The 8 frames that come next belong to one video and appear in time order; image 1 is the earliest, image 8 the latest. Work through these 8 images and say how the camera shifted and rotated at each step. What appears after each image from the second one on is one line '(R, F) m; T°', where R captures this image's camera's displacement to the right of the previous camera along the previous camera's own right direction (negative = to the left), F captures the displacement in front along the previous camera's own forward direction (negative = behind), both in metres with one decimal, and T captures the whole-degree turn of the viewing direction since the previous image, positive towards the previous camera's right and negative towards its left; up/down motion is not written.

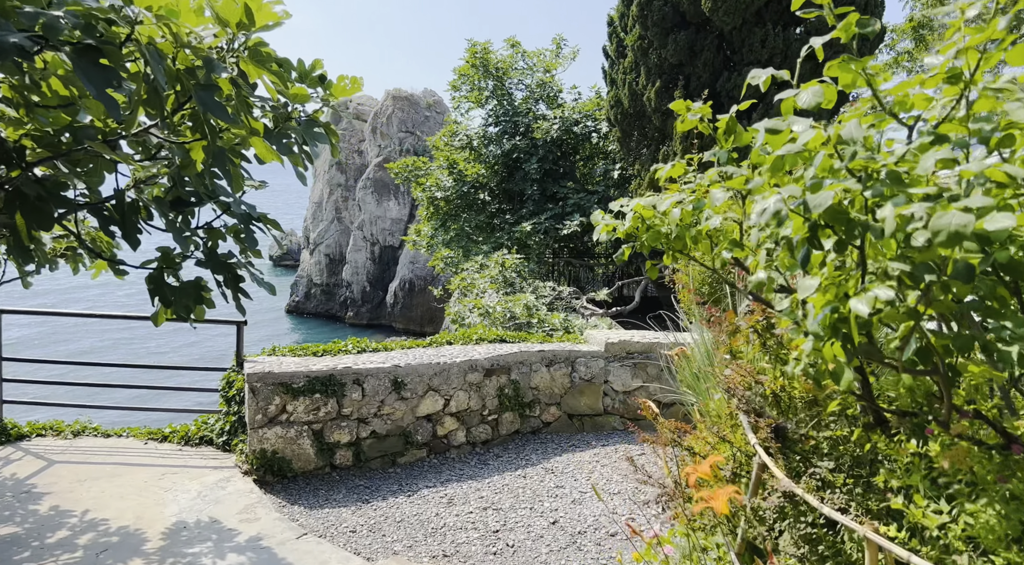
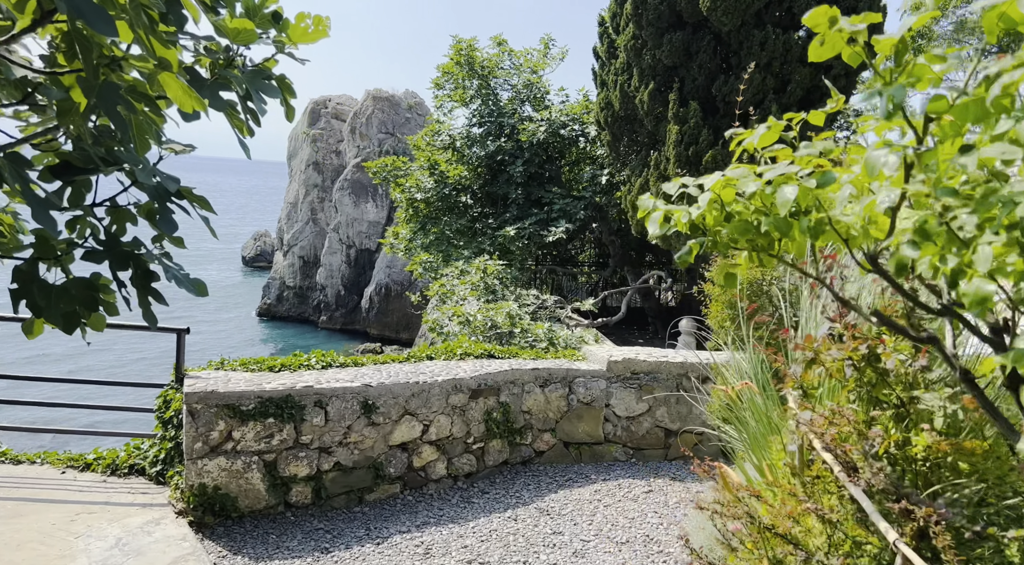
(-0.1, +0.5) m; +2°
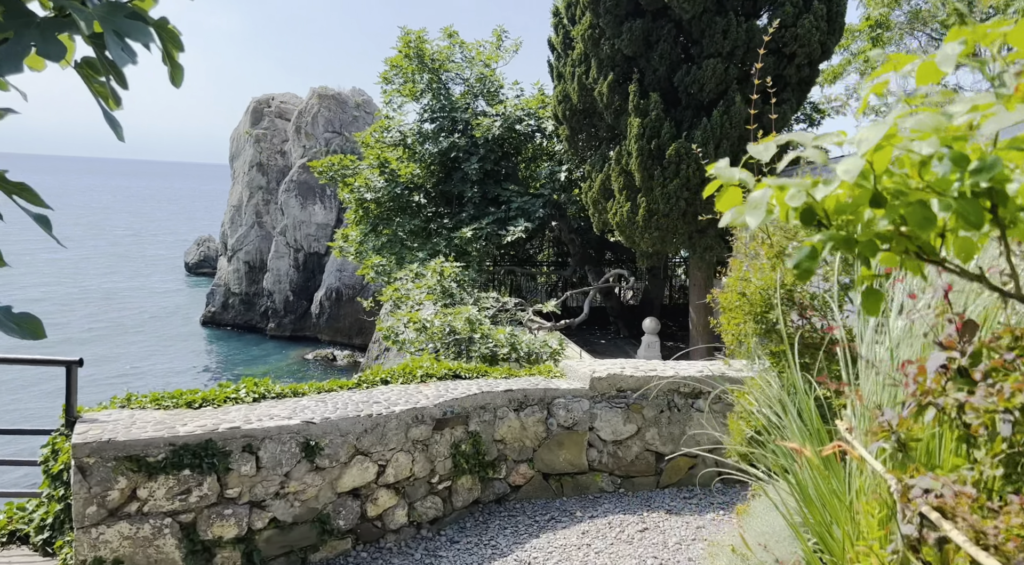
(-0.1, +0.5) m; +4°
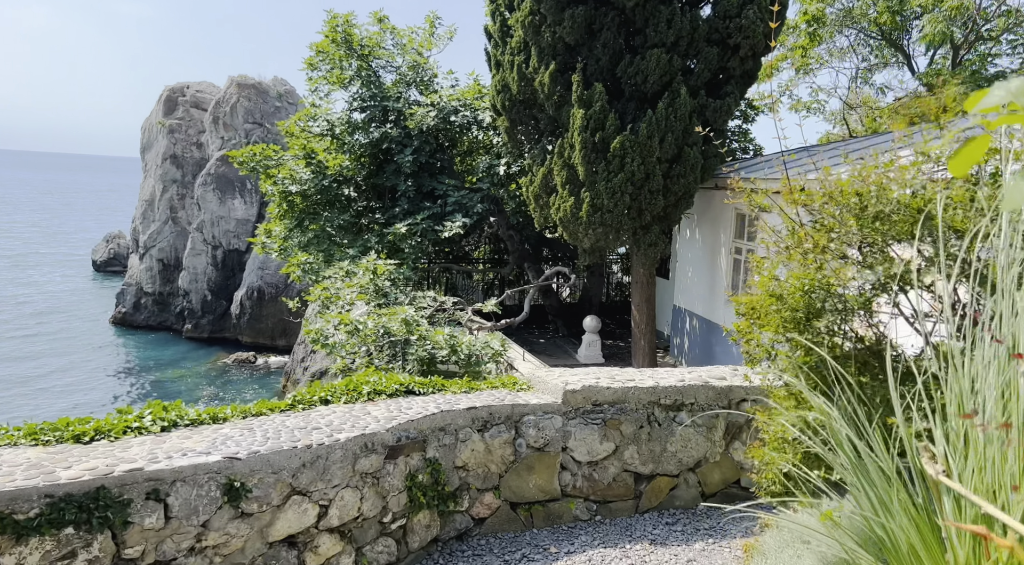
(-0.1, +0.4) m; +6°
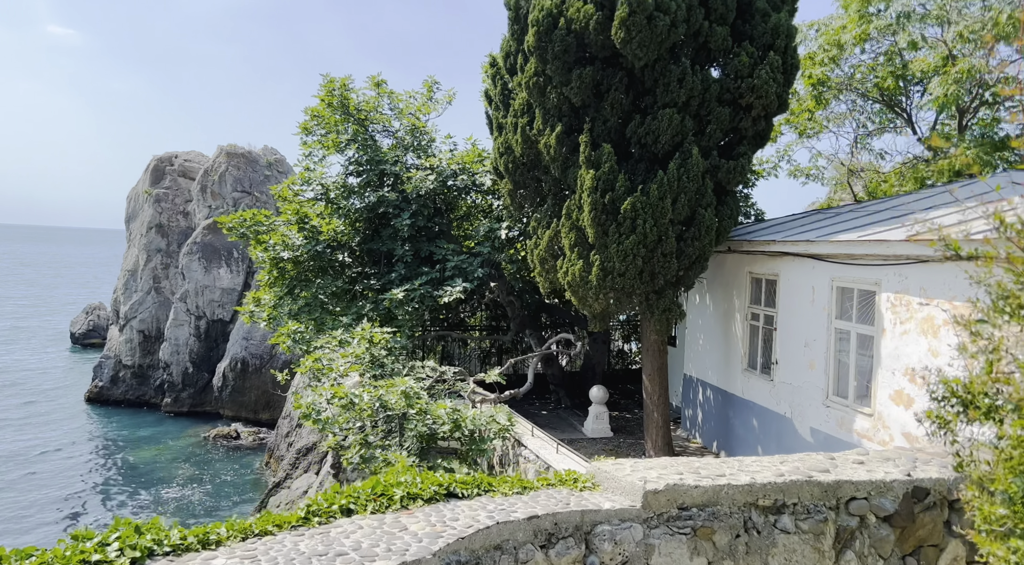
(-0.2, +0.5) m; +1°
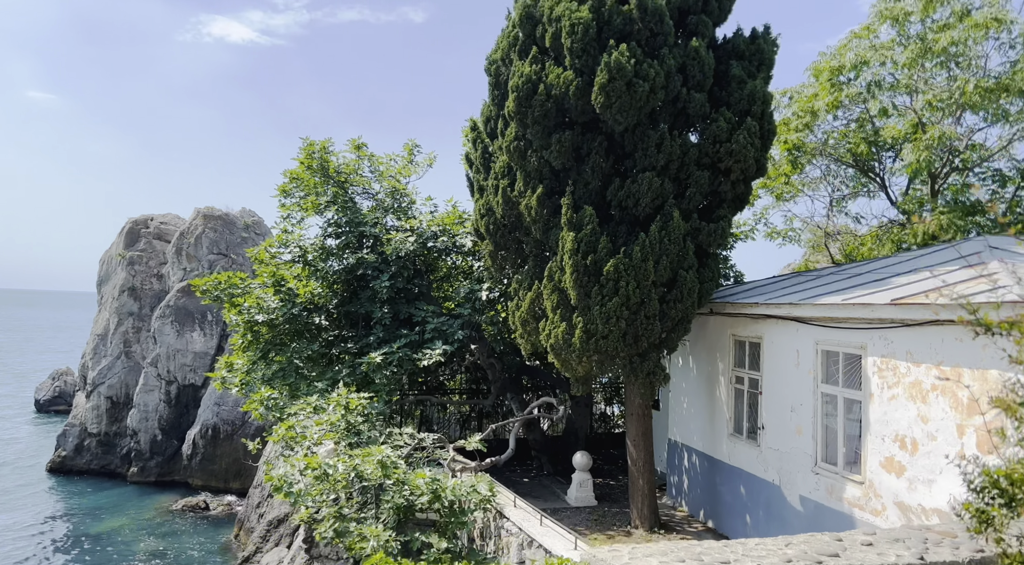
(0.0, +0.1) m; +2°
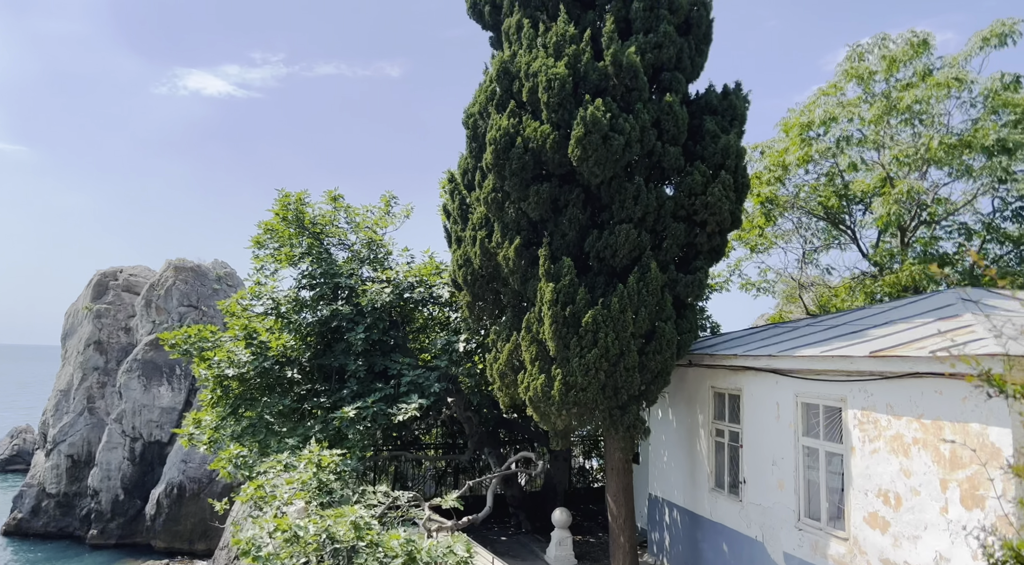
(0.0, +0.1) m; +2°
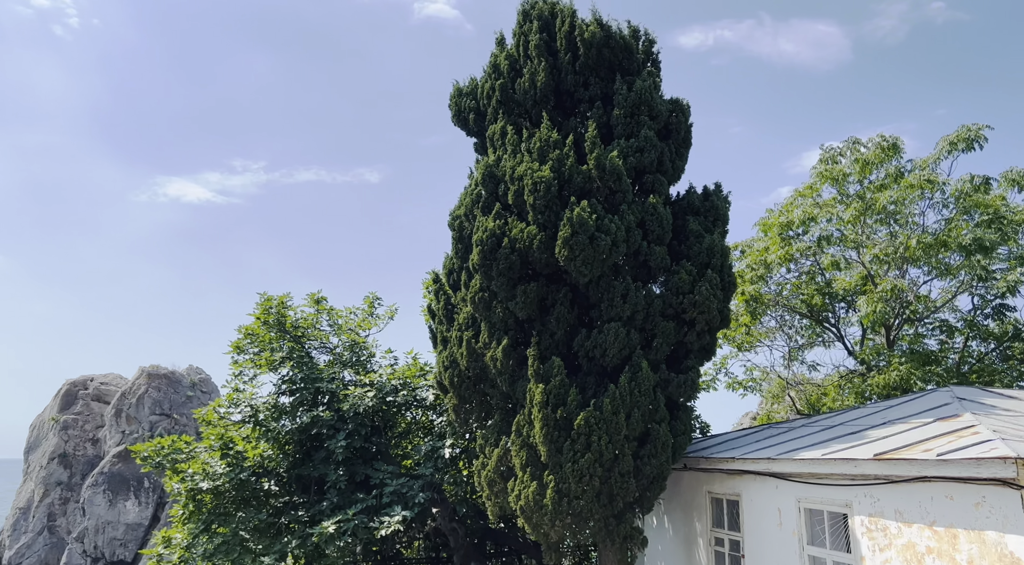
(-0.1, +0.1) m; +2°
